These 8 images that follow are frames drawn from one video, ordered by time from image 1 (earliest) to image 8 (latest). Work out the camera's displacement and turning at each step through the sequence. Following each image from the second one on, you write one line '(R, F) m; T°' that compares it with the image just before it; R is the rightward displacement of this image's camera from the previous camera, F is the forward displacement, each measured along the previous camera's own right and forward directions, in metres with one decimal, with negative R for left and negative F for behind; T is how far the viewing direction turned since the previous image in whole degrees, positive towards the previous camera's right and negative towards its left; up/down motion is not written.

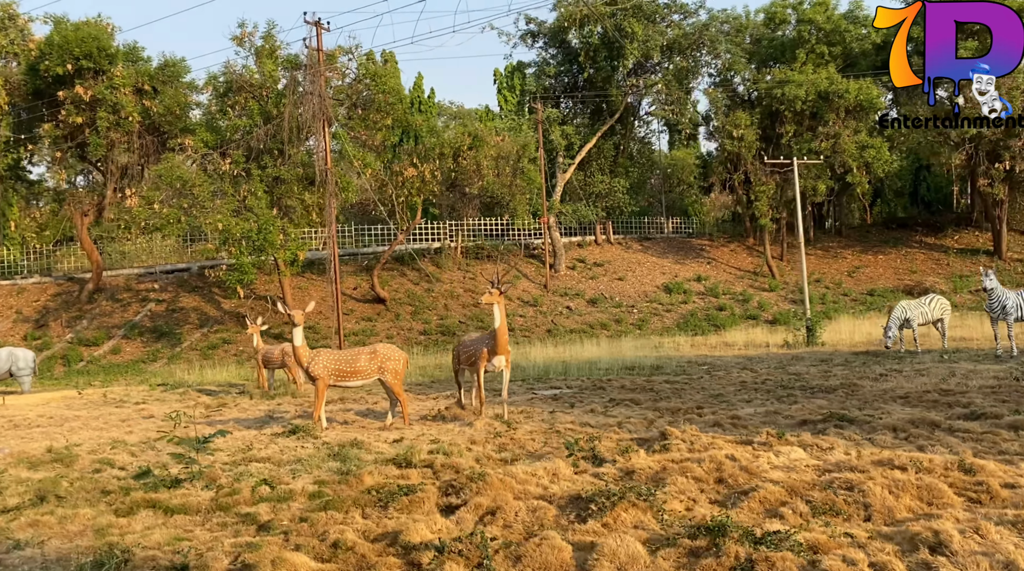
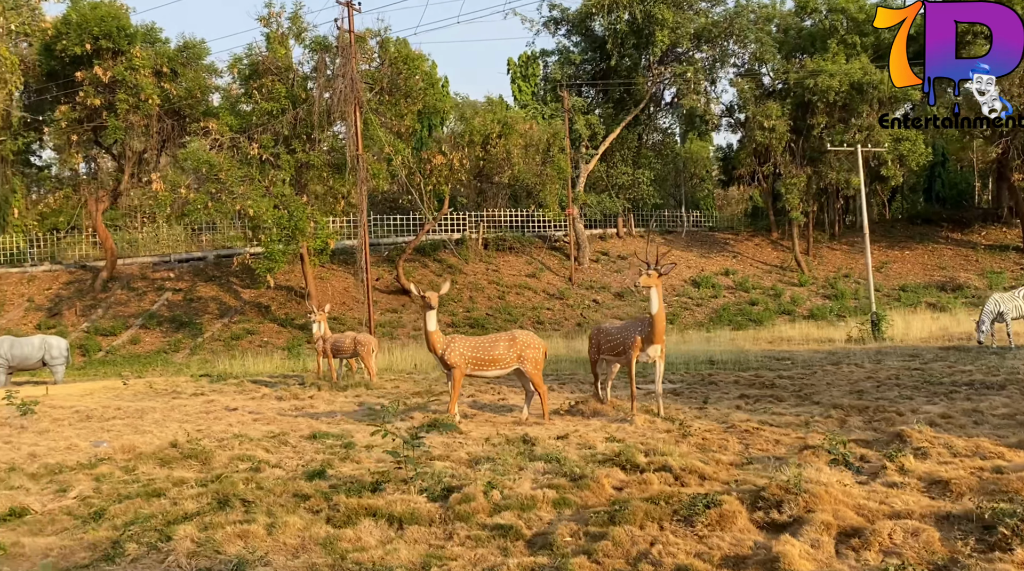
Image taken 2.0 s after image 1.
(-0.8, +0.4) m; 0°
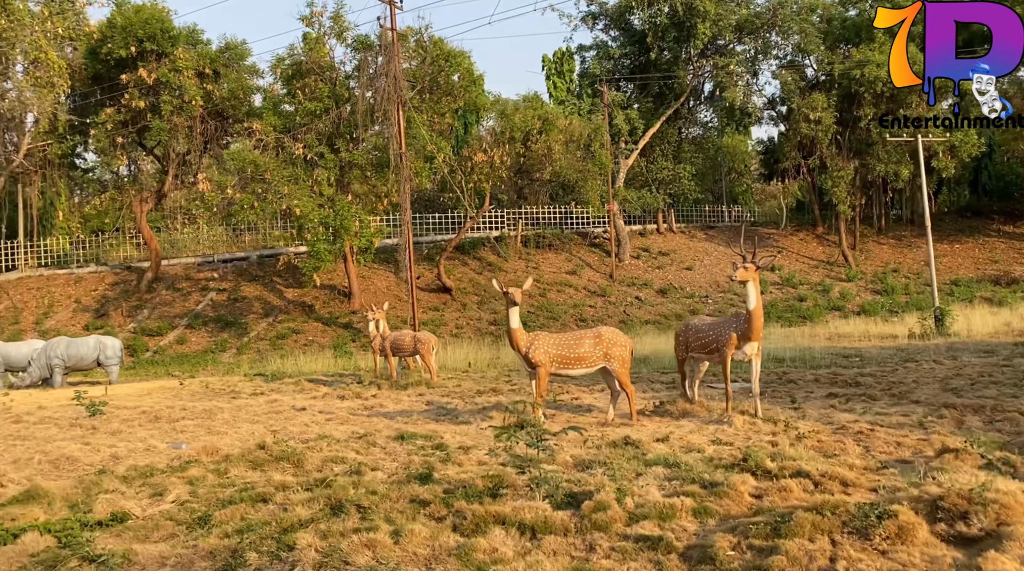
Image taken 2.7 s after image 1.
(-0.3, +0.1) m; -2°
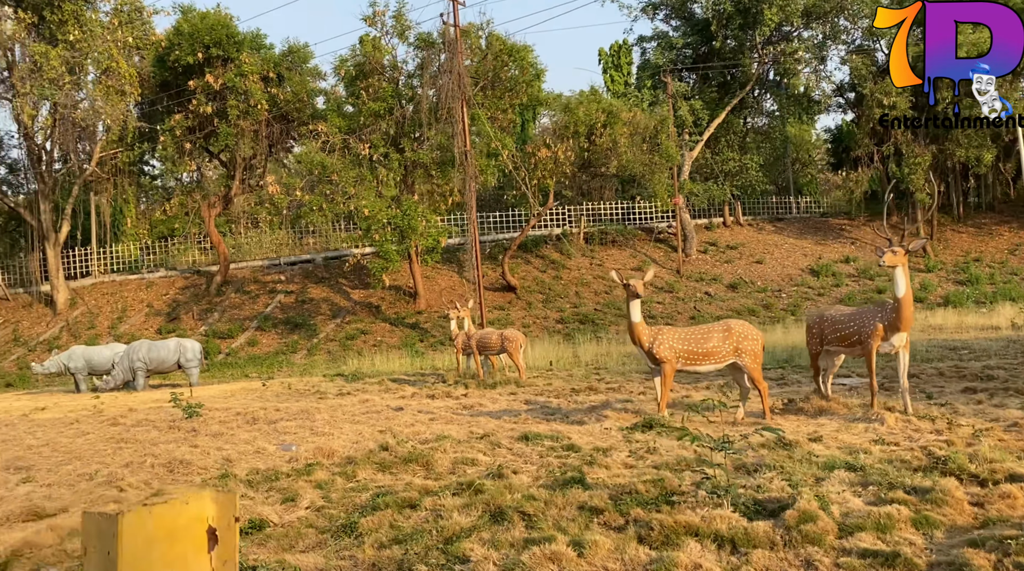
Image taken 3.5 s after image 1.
(-0.3, +0.2) m; -3°
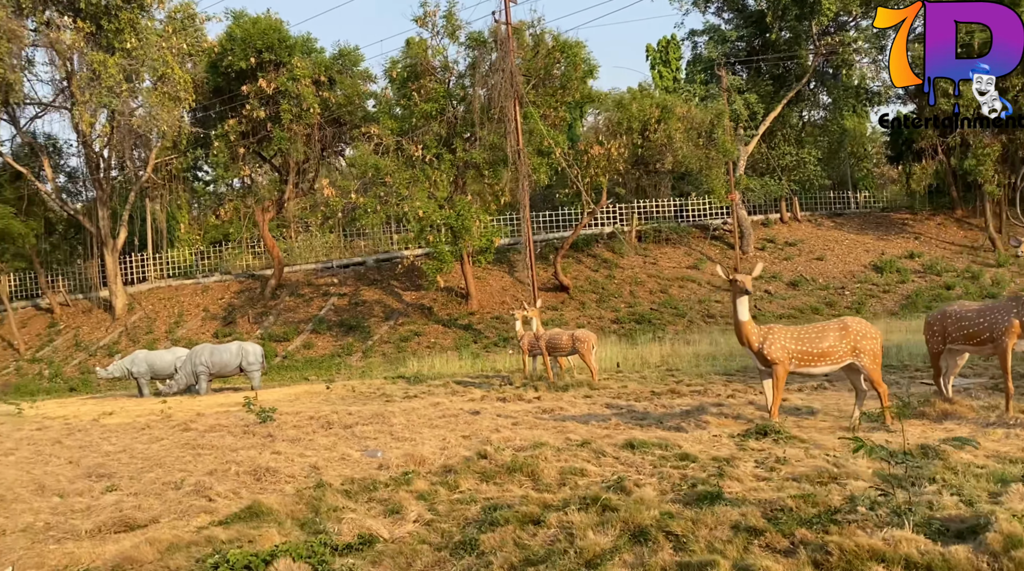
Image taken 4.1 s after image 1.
(-0.2, +0.2) m; -3°
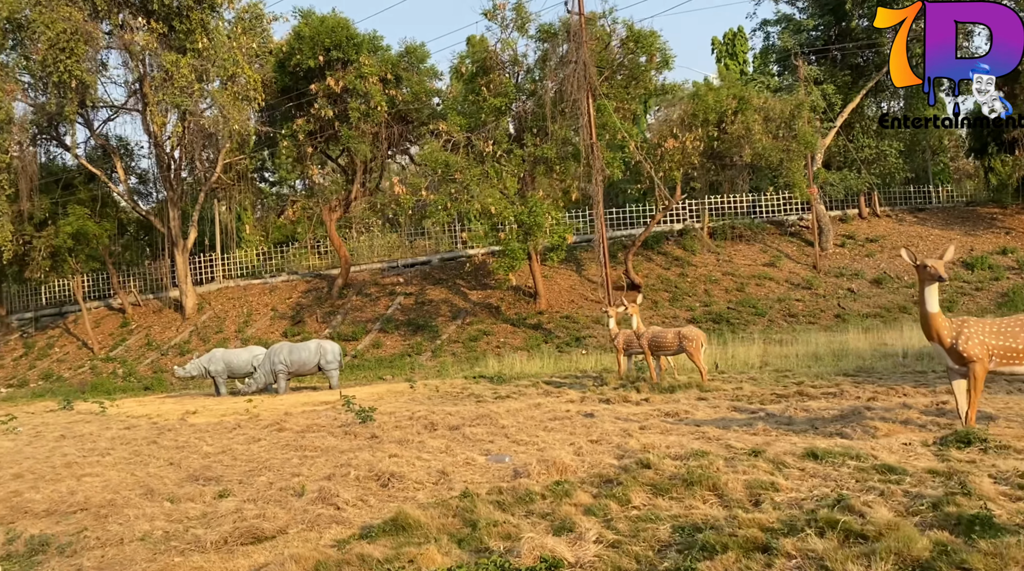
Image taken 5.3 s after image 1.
(-0.4, +0.4) m; -3°
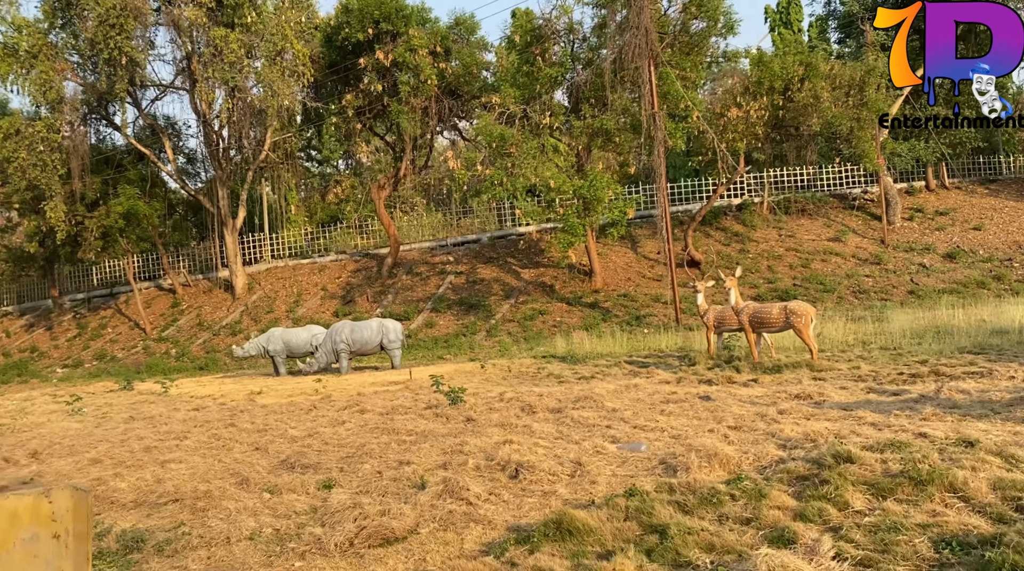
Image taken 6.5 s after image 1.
(-0.4, +0.5) m; -2°
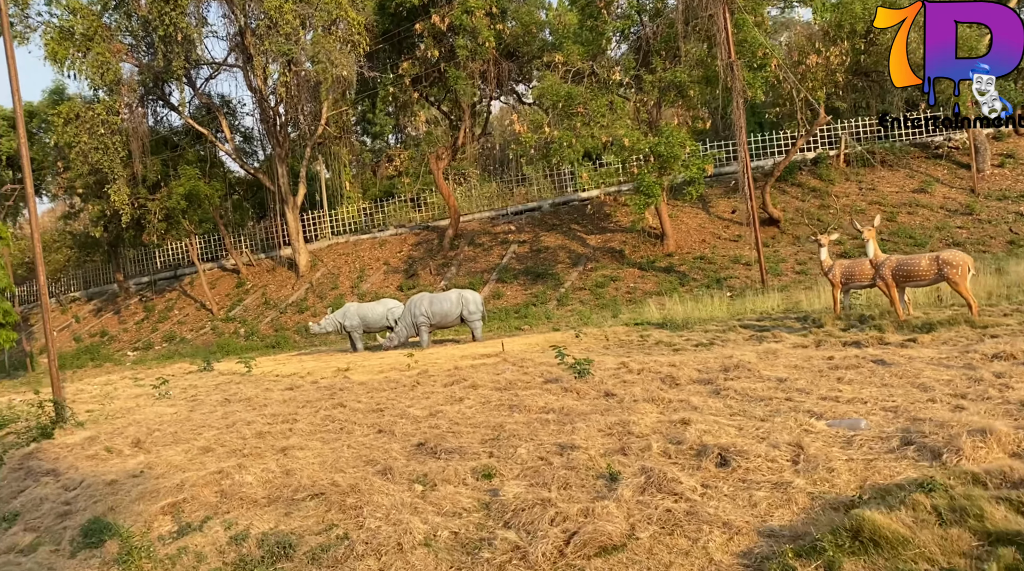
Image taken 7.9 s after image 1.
(-0.5, +0.6) m; -3°
